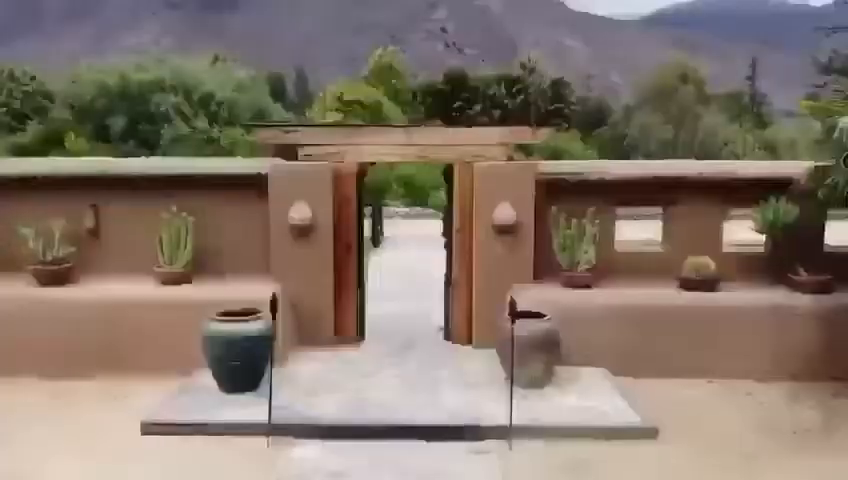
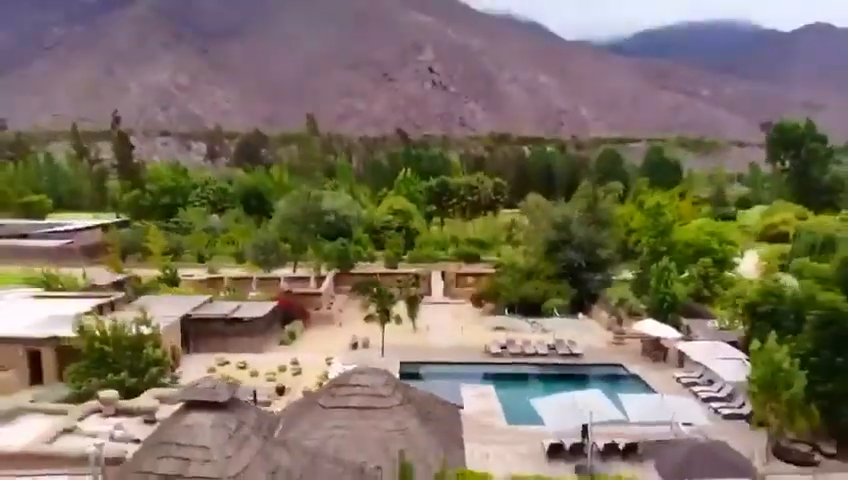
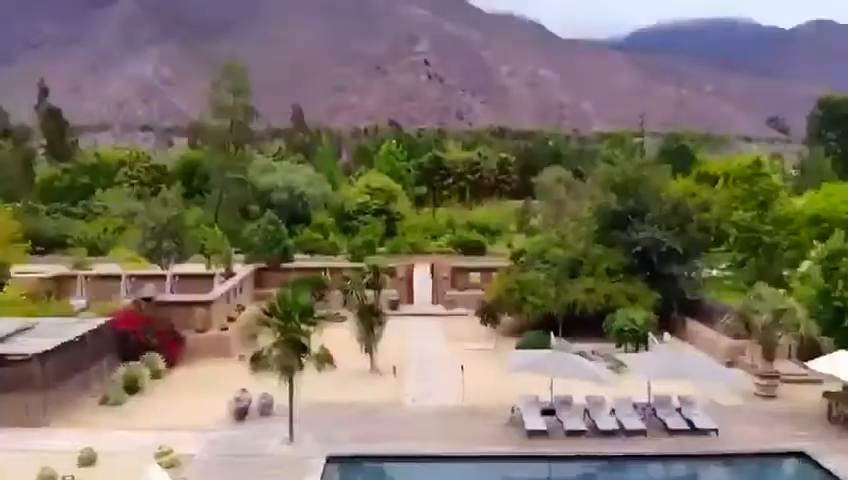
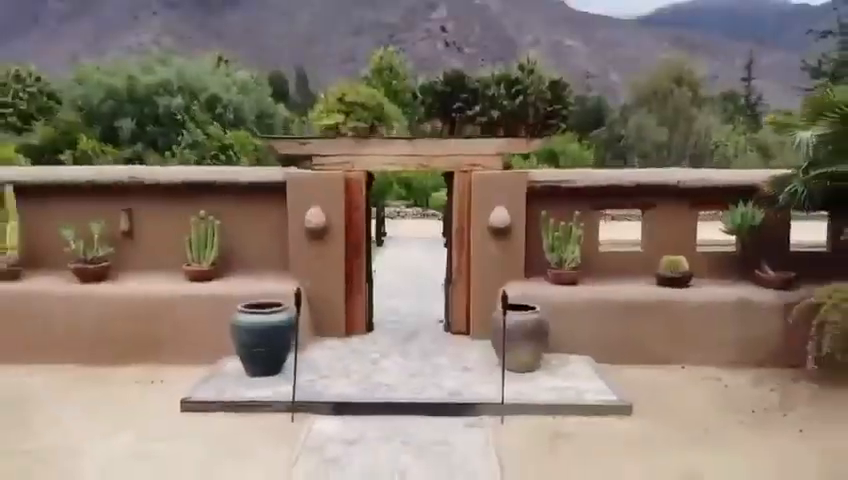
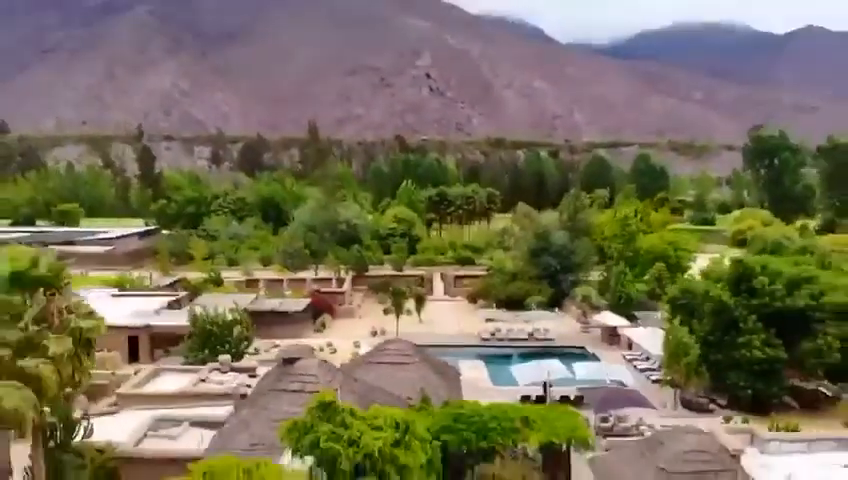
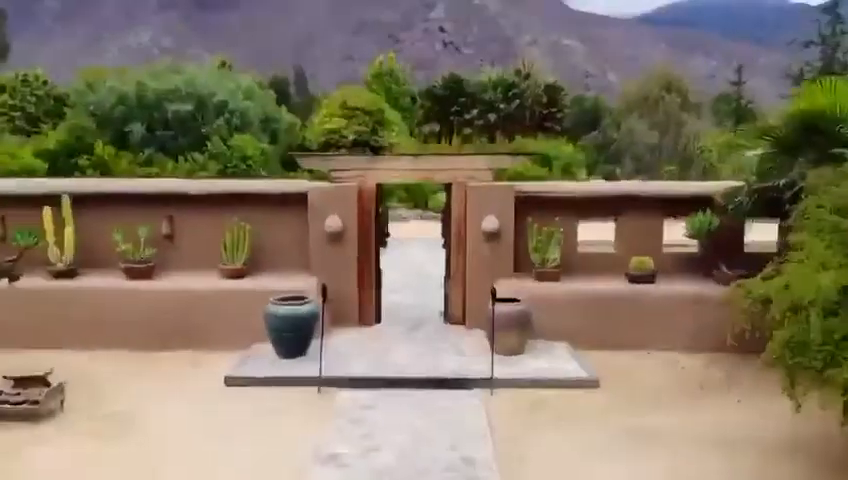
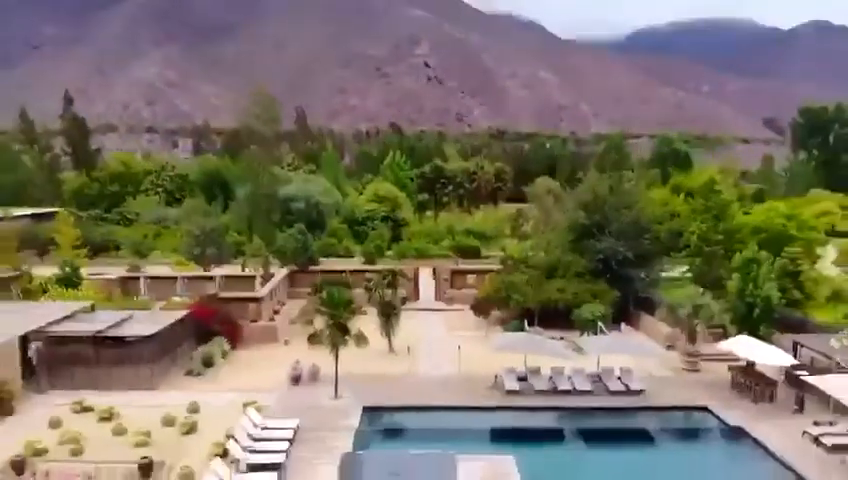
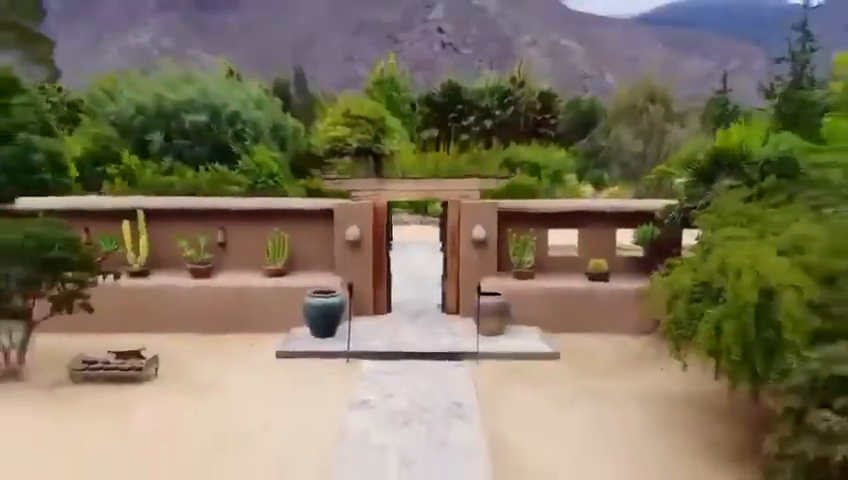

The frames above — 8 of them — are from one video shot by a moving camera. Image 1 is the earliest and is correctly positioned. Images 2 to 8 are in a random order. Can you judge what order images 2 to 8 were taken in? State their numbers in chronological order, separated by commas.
4, 6, 8, 3, 7, 2, 5
